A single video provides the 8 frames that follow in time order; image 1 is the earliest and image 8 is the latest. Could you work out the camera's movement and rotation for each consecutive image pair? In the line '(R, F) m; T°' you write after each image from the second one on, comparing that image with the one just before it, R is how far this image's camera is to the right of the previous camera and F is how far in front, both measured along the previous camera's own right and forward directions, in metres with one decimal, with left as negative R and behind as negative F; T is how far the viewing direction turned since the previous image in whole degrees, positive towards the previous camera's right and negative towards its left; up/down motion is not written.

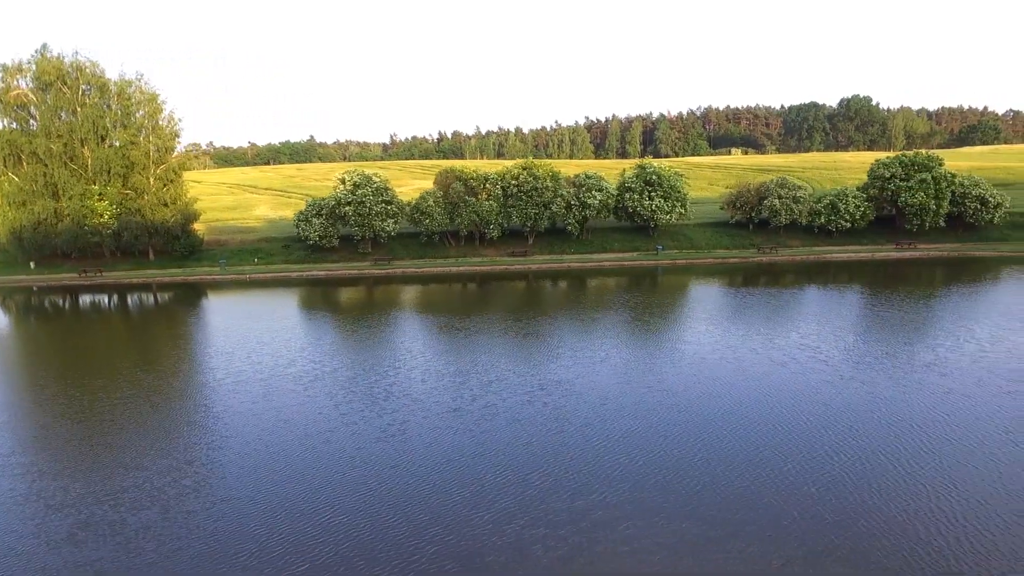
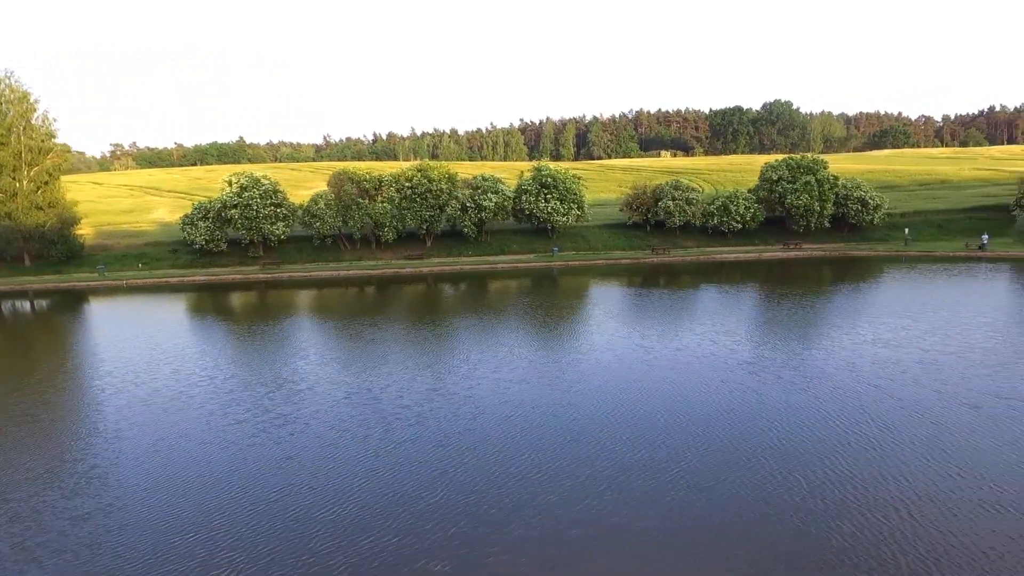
(+4.0, +0.2) m; +4°
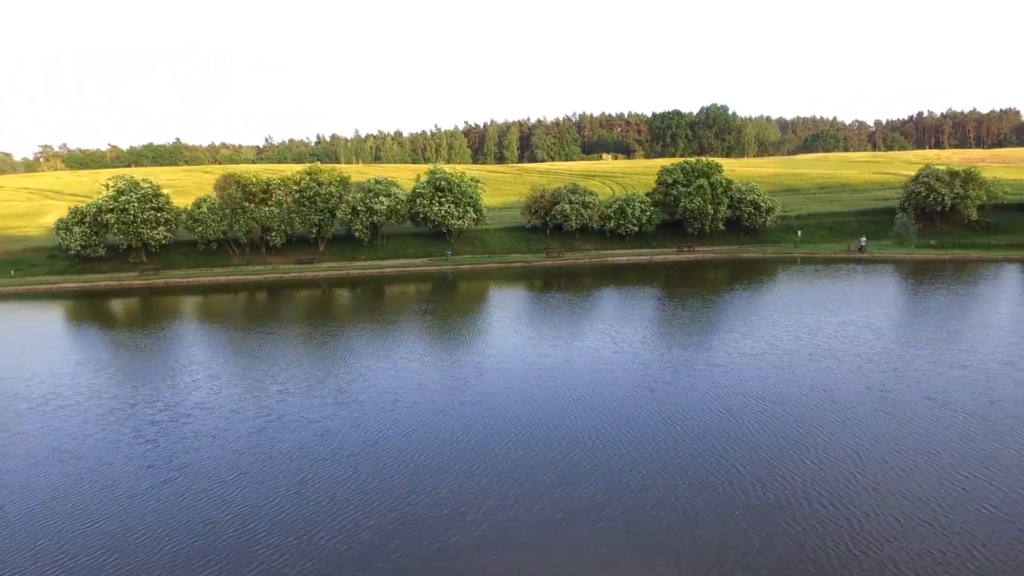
(+5.2, +0.4) m; +3°
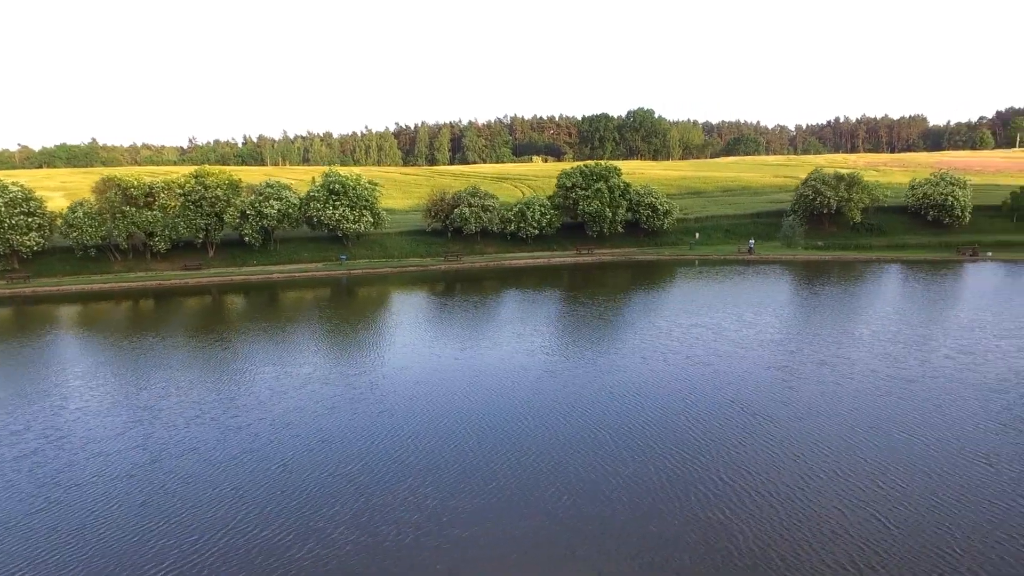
(+3.6, +0.2) m; +5°
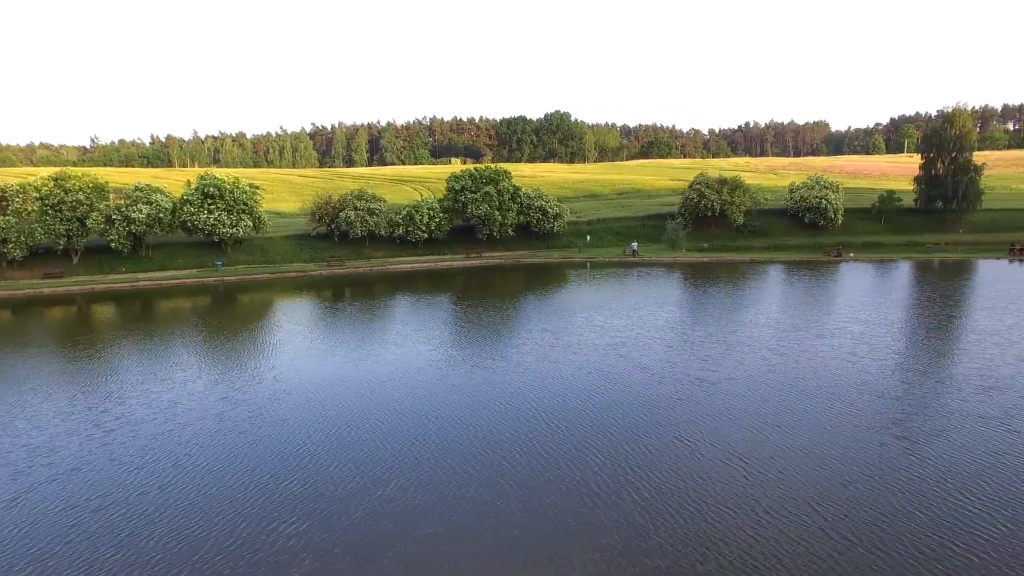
(+3.4, +0.3) m; +6°
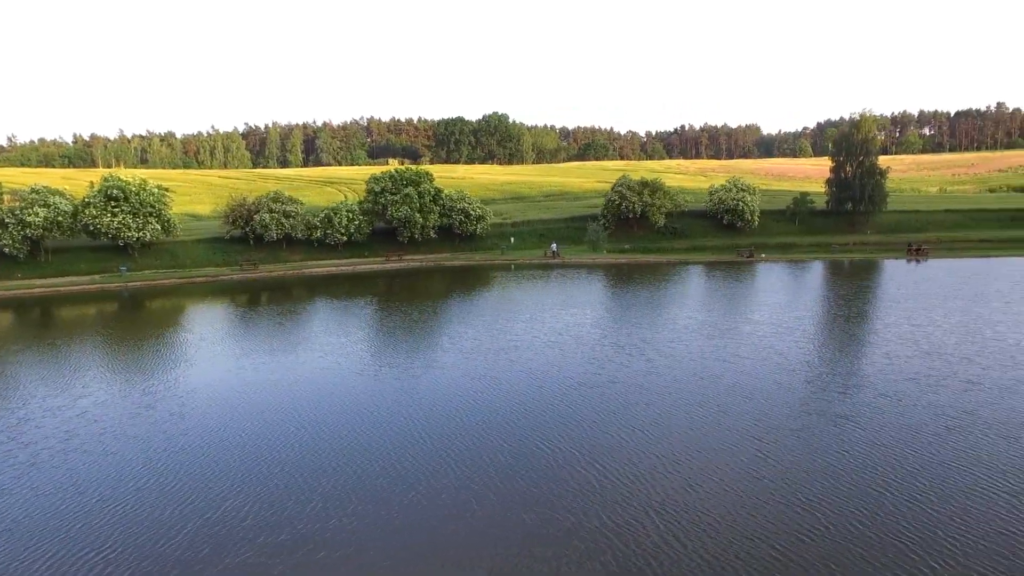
(+1.9, +0.2) m; +4°
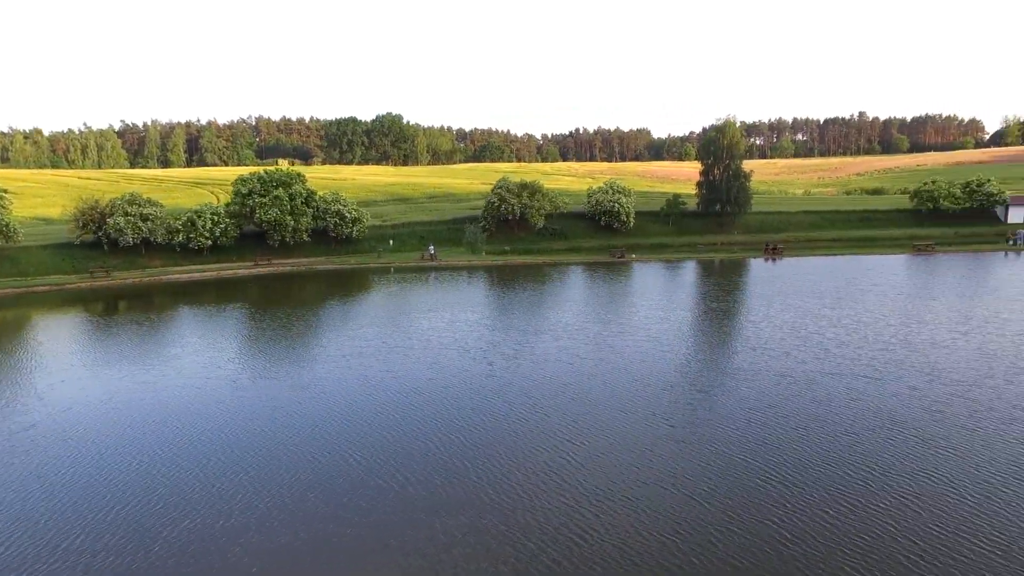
(+2.1, +0.2) m; +8°
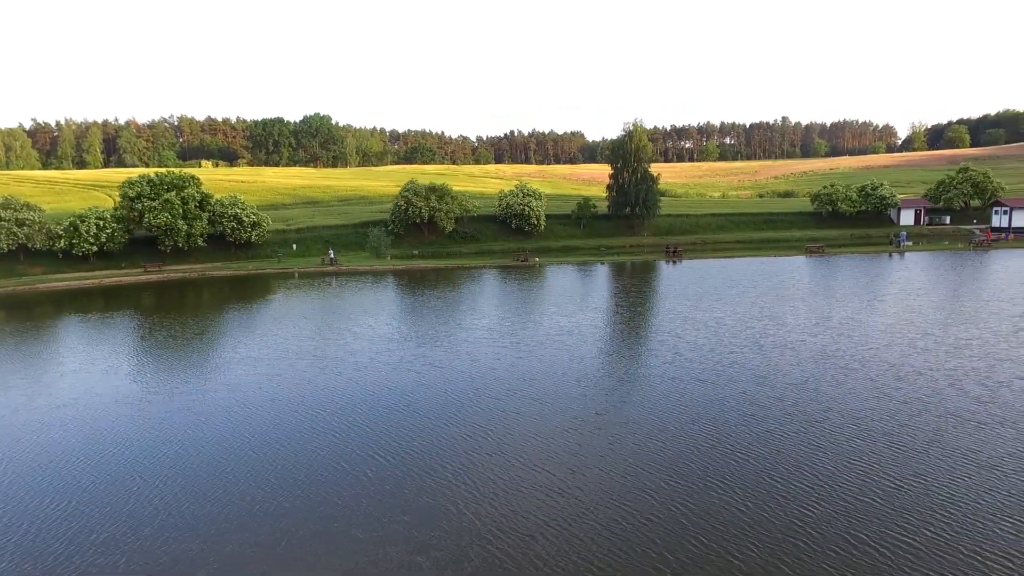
(+3.0, +0.5) m; +5°
